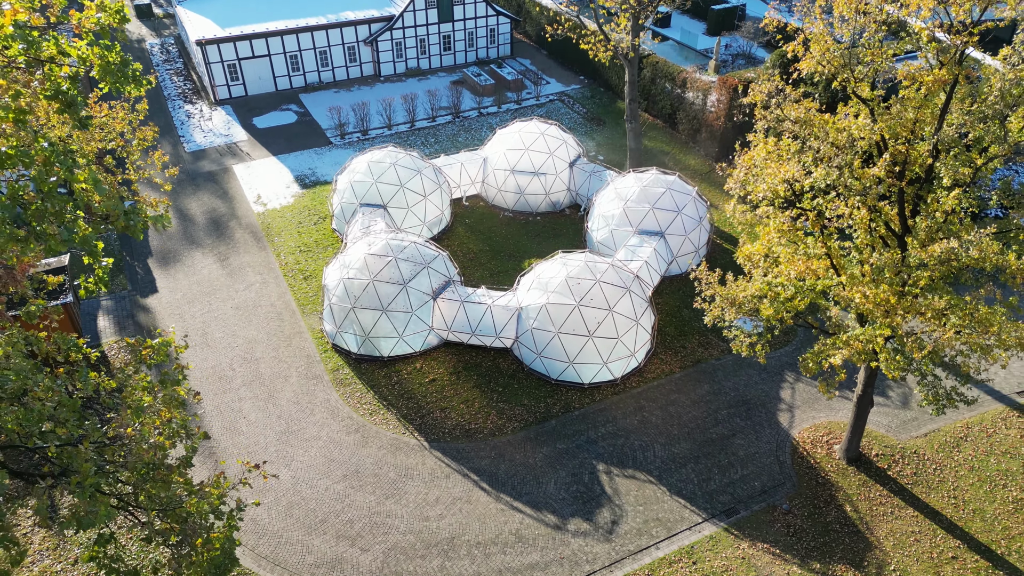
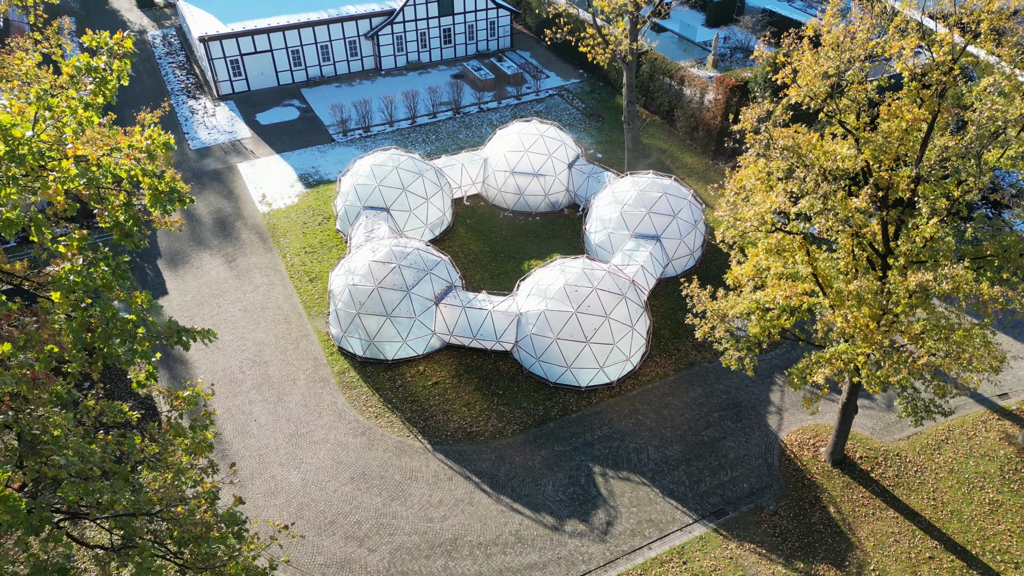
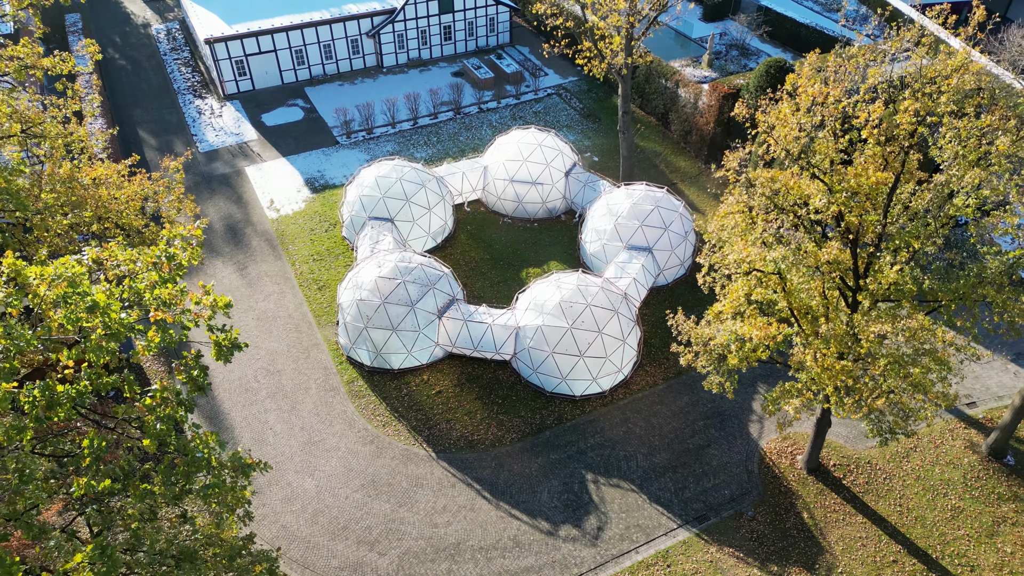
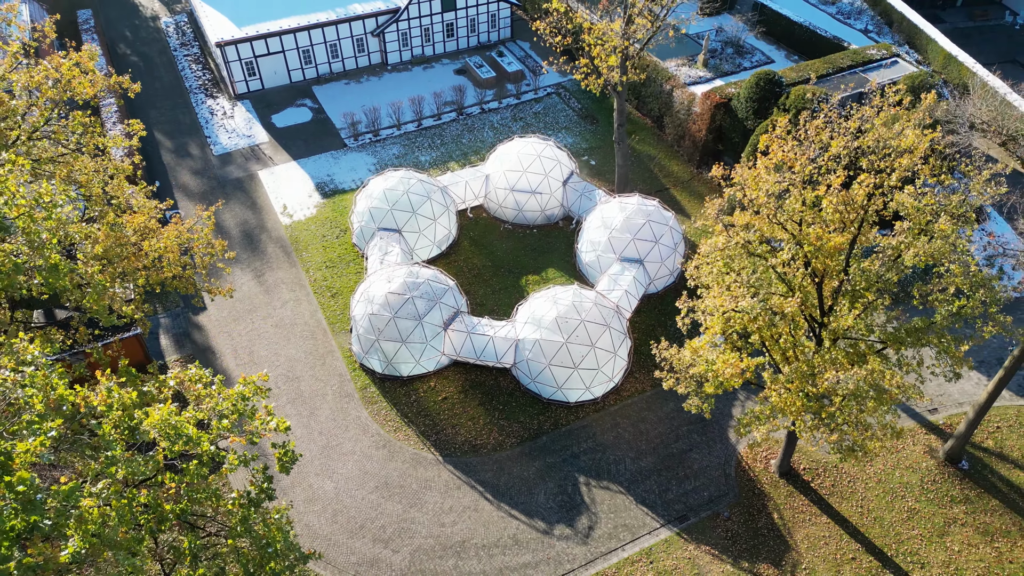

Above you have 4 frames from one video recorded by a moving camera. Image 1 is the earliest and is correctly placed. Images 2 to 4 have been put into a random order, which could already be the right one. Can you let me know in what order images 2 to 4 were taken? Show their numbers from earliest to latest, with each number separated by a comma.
2, 3, 4
